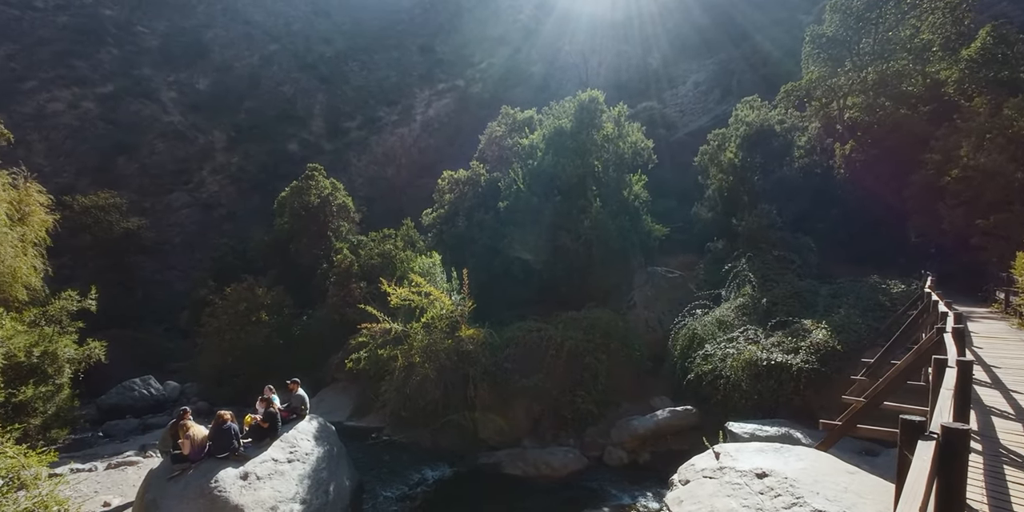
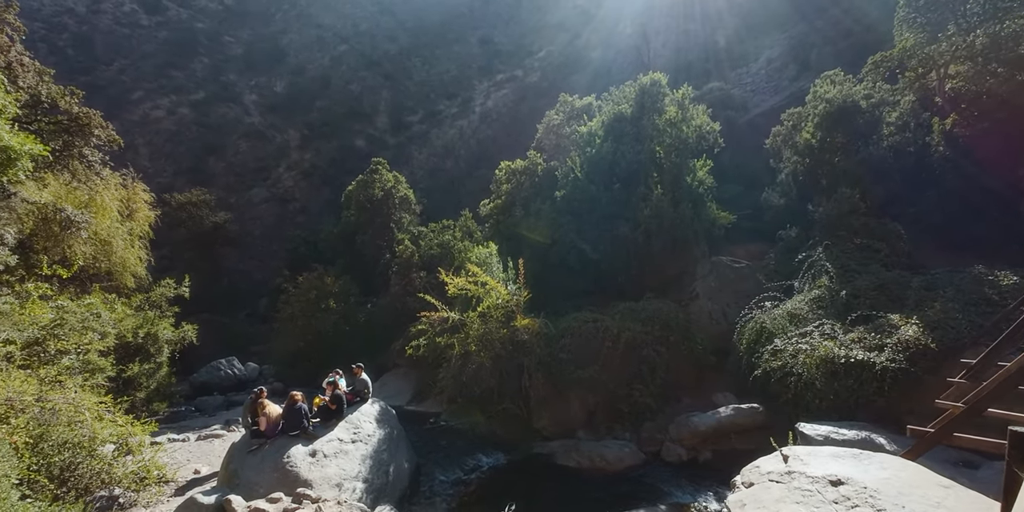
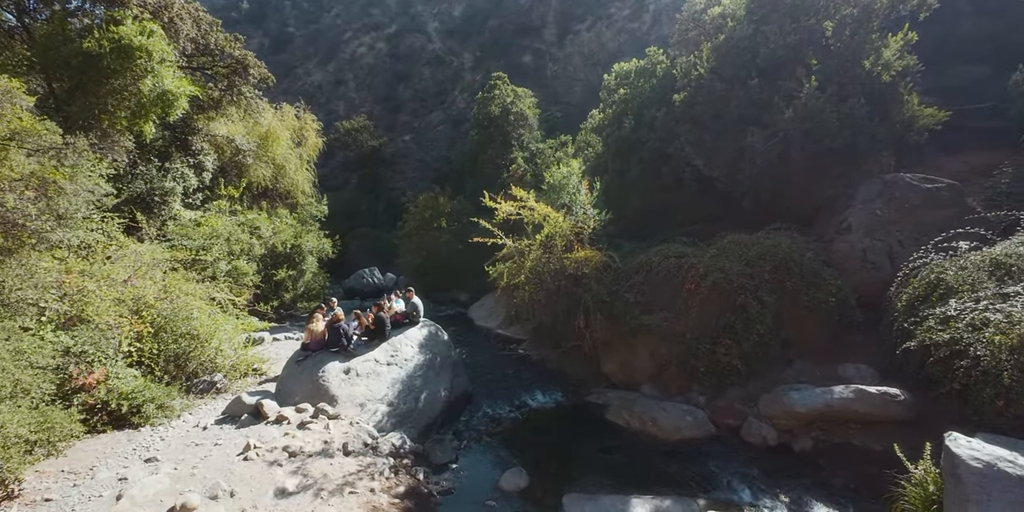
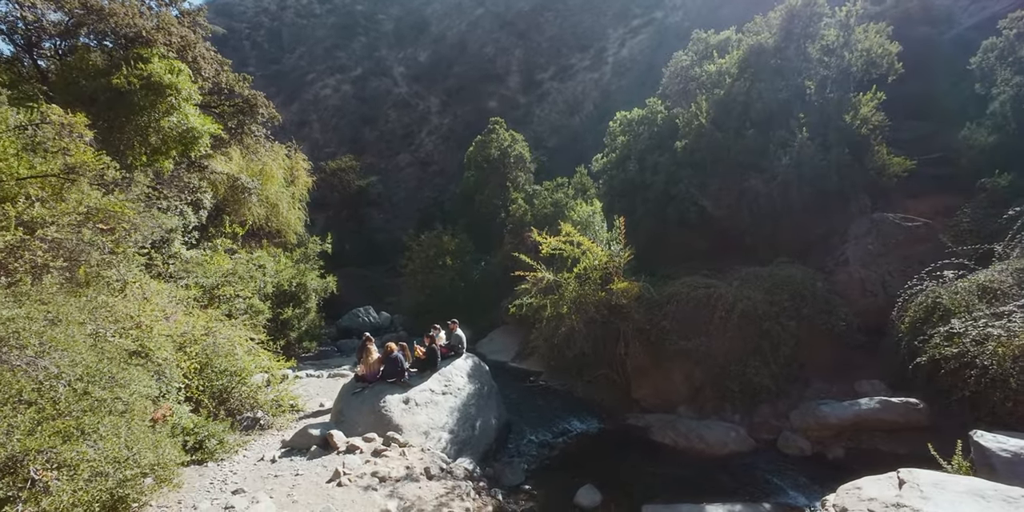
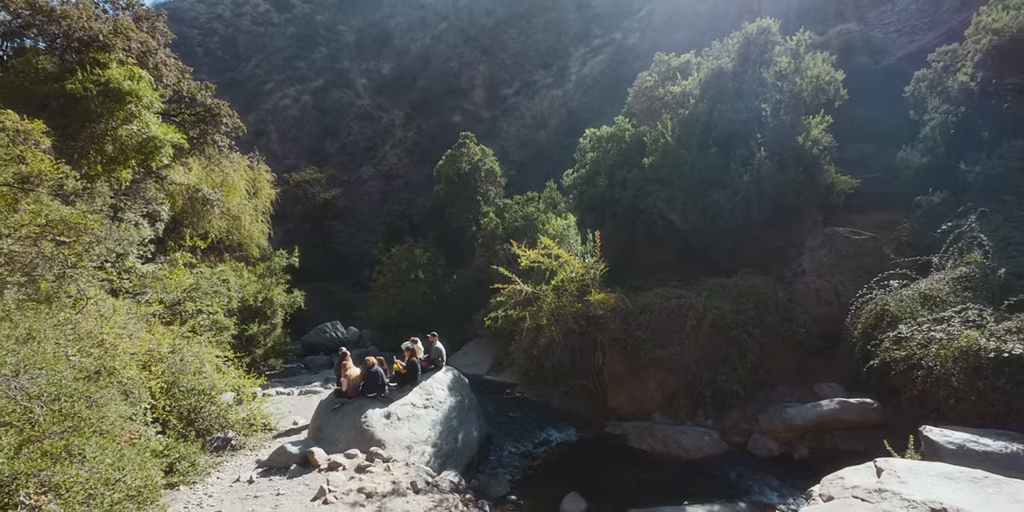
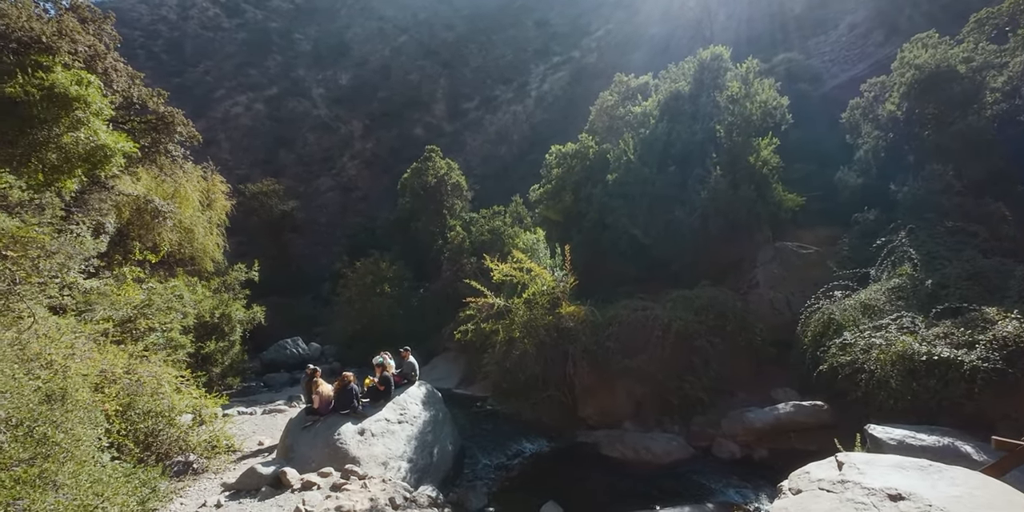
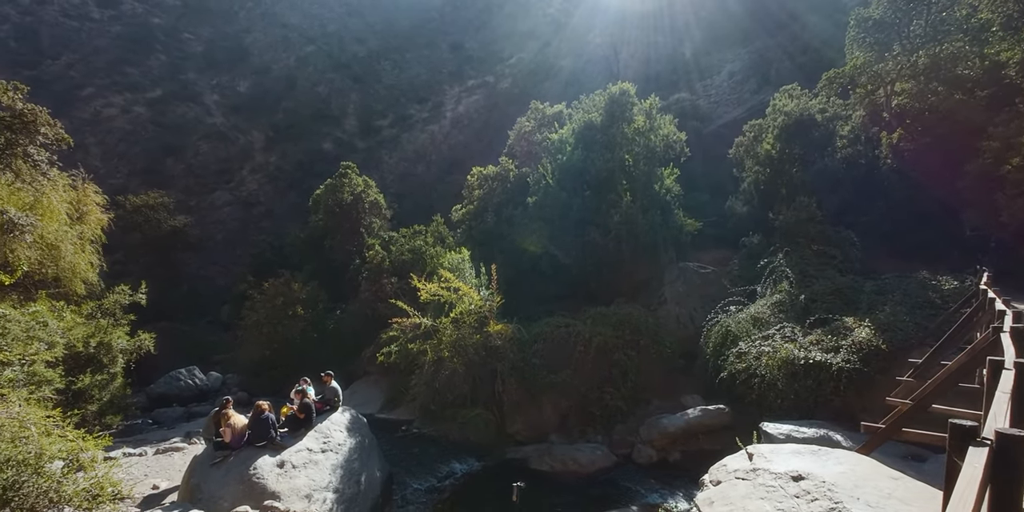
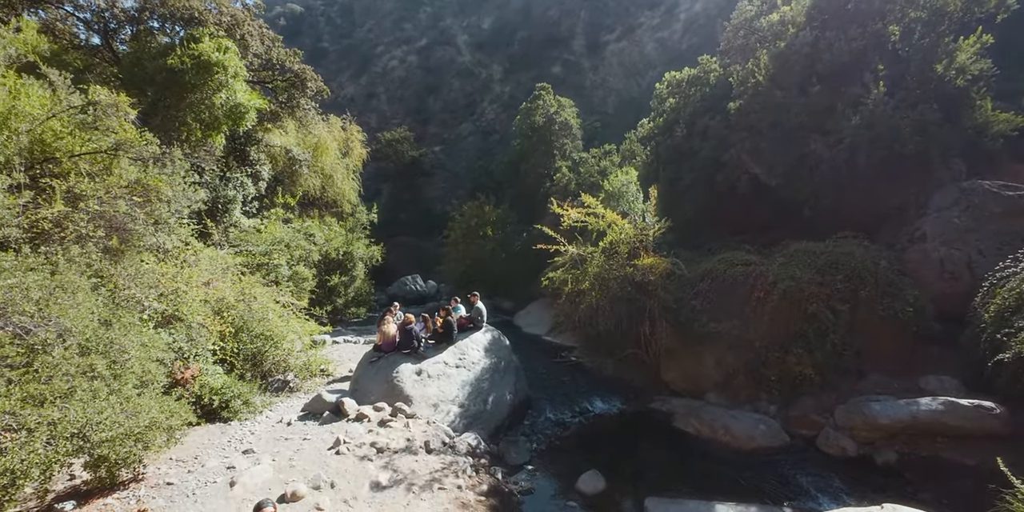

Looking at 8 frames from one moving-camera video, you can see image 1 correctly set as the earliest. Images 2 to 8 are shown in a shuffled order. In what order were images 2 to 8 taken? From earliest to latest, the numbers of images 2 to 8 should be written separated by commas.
7, 2, 6, 5, 4, 8, 3
